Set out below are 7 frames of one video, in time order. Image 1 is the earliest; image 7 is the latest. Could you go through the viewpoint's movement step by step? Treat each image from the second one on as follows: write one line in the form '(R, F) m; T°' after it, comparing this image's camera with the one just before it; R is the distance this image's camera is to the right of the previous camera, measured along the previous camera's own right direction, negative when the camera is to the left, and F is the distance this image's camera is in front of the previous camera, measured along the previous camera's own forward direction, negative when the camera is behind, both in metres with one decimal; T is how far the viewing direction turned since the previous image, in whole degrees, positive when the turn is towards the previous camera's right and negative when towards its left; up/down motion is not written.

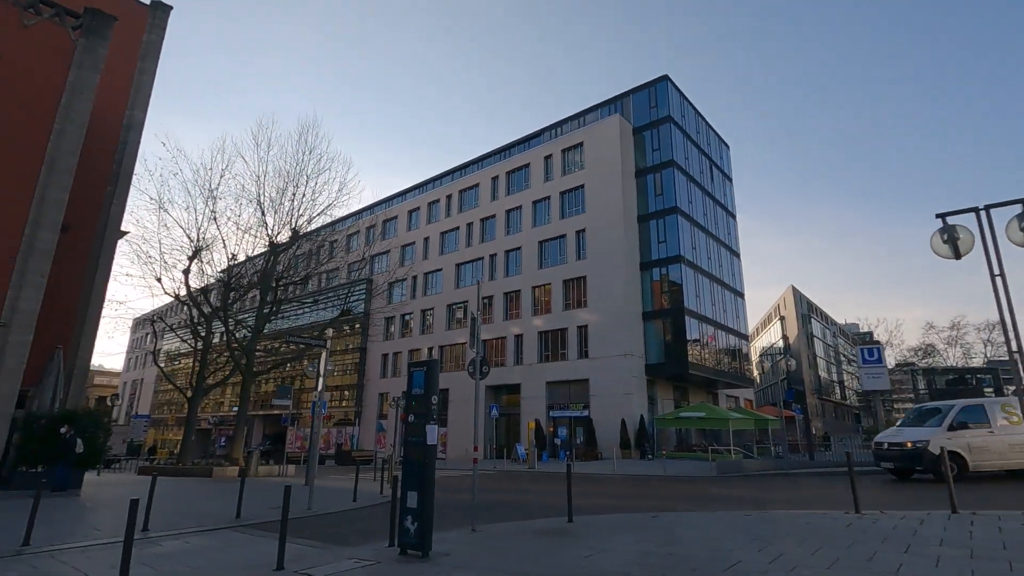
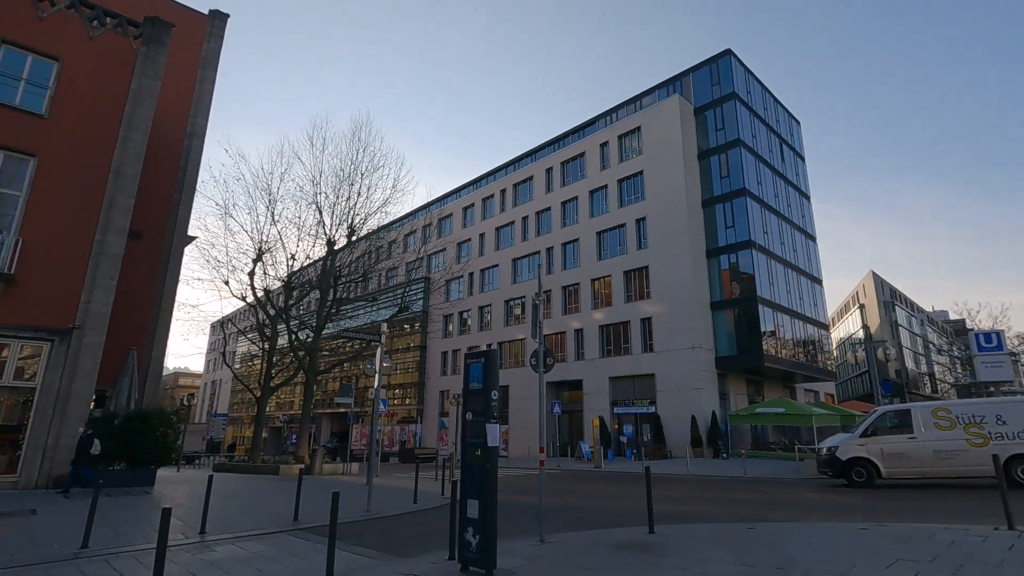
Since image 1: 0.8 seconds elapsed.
(-0.1, +0.8) m; -6°
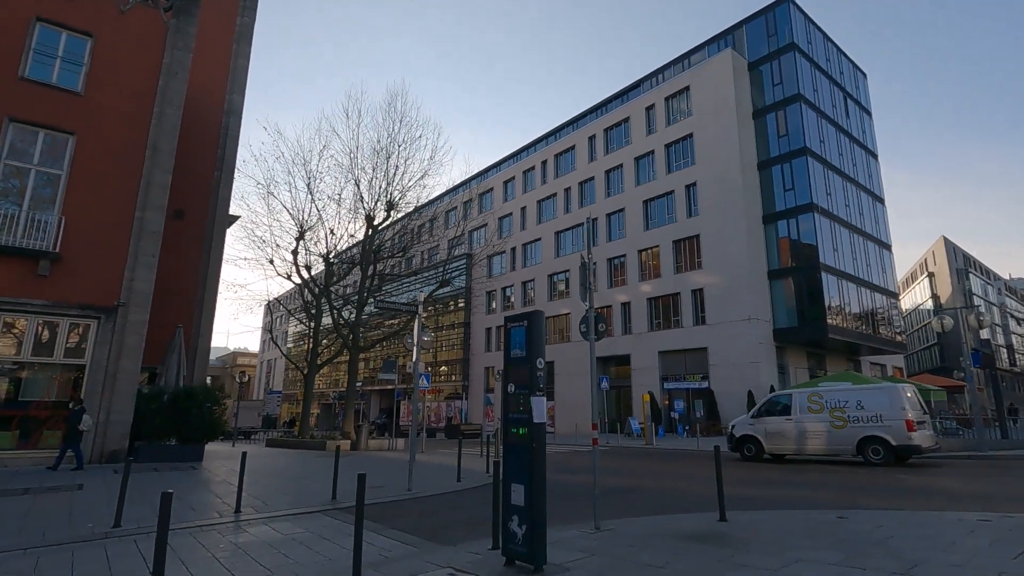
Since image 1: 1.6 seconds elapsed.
(0.0, +0.8) m; -4°
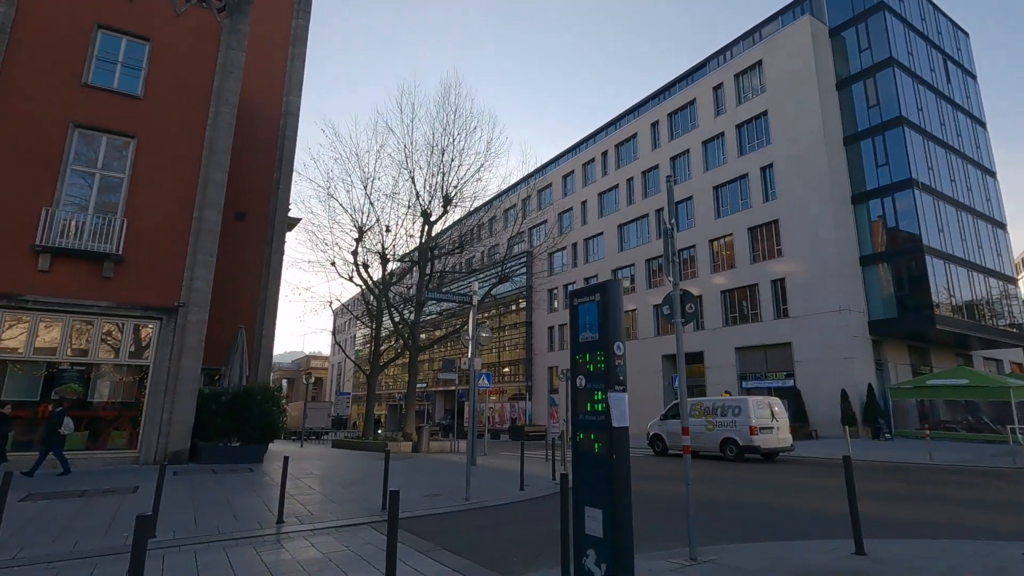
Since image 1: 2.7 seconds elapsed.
(0.0, +1.1) m; -6°
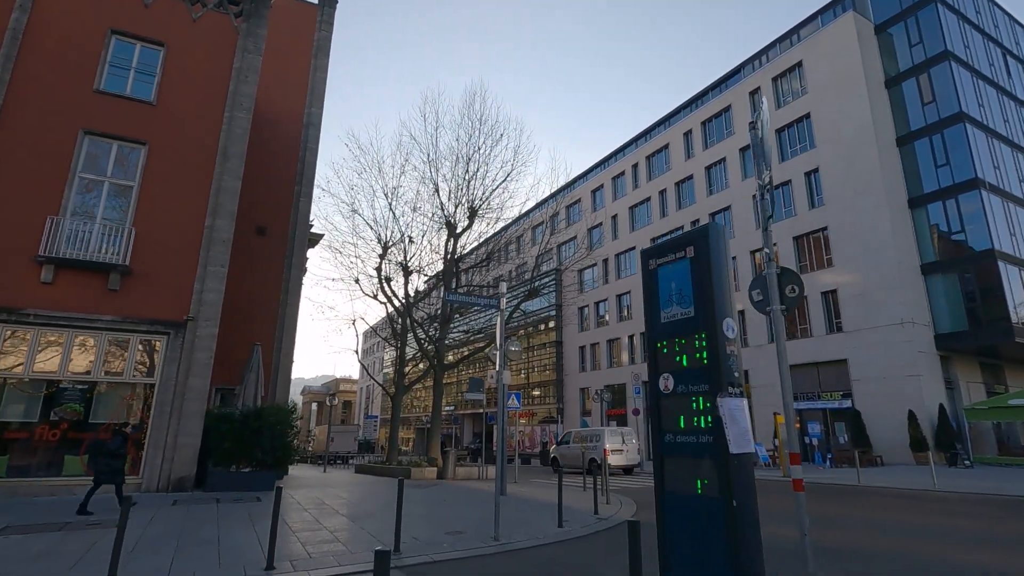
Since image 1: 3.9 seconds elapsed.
(-0.1, +1.3) m; -3°
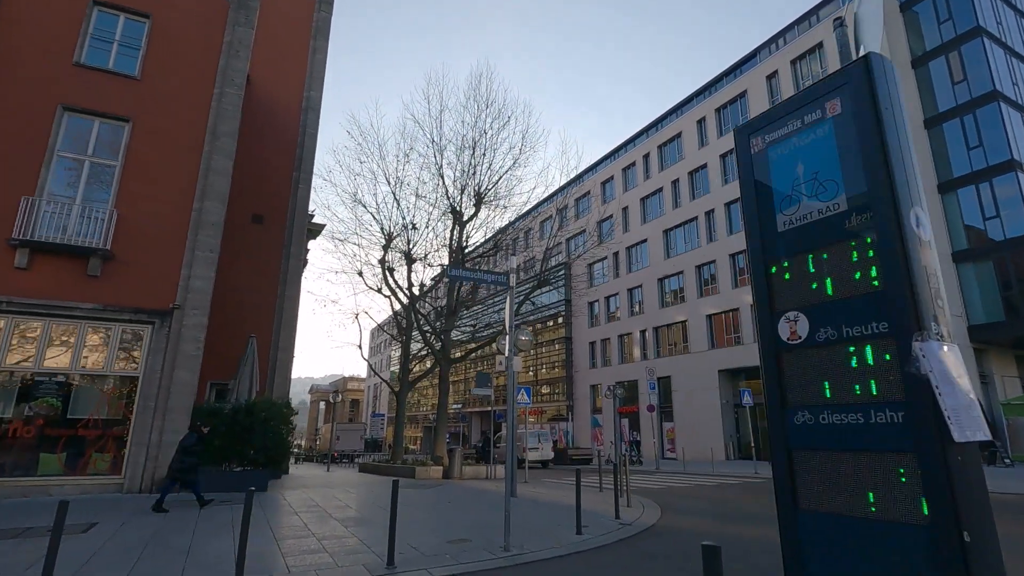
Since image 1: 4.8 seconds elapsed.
(-0.1, +1.0) m; -1°
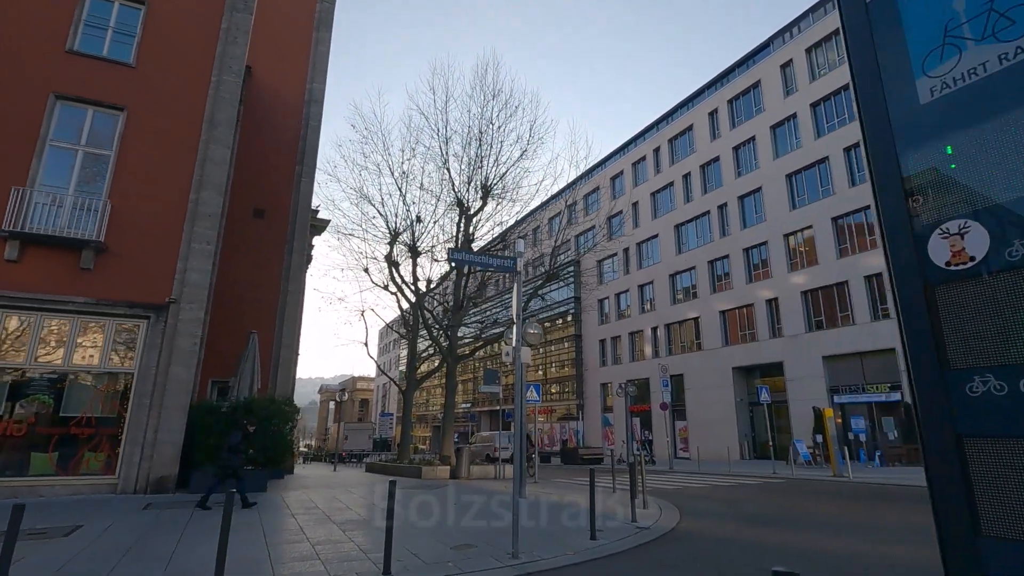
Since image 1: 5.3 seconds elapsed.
(0.0, +0.6) m; -1°
